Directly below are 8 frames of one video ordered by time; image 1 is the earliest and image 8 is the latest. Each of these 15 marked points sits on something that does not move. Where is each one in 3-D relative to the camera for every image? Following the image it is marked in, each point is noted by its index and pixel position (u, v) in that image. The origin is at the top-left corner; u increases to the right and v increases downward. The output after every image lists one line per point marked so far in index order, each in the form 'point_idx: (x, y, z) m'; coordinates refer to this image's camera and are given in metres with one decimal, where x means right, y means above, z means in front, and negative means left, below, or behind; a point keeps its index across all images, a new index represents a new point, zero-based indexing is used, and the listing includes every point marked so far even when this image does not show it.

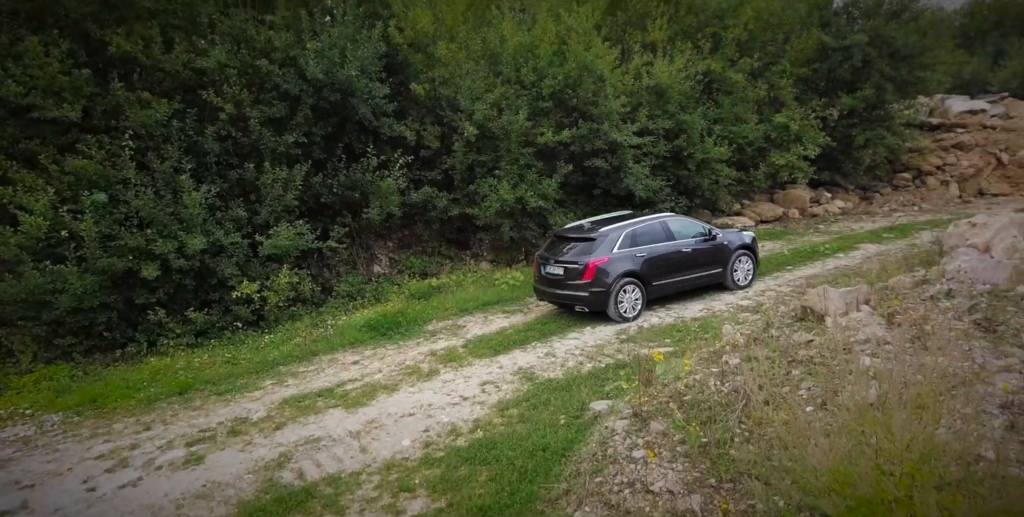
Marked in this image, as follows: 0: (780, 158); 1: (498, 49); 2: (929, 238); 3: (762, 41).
0: (+6.8, +2.5, +14.2) m
1: (-0.4, +5.3, +14.2) m
2: (+8.2, +0.3, +11.0) m
3: (+6.9, +6.0, +15.5) m
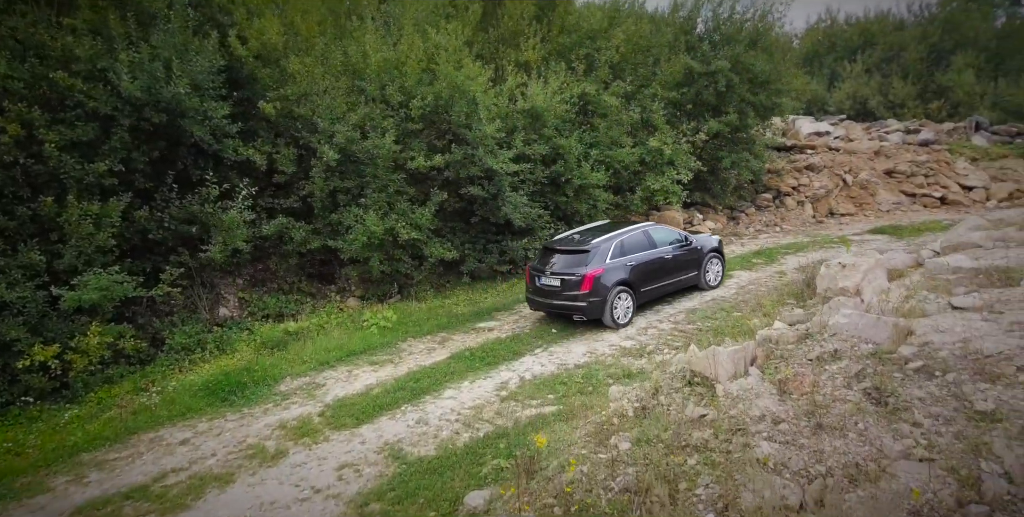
0: (+3.6, +1.9, +14.2) m
1: (-3.5, +4.5, +12.9) m
2: (+5.7, -0.2, +11.3) m
3: (+3.4, +5.4, +15.5) m
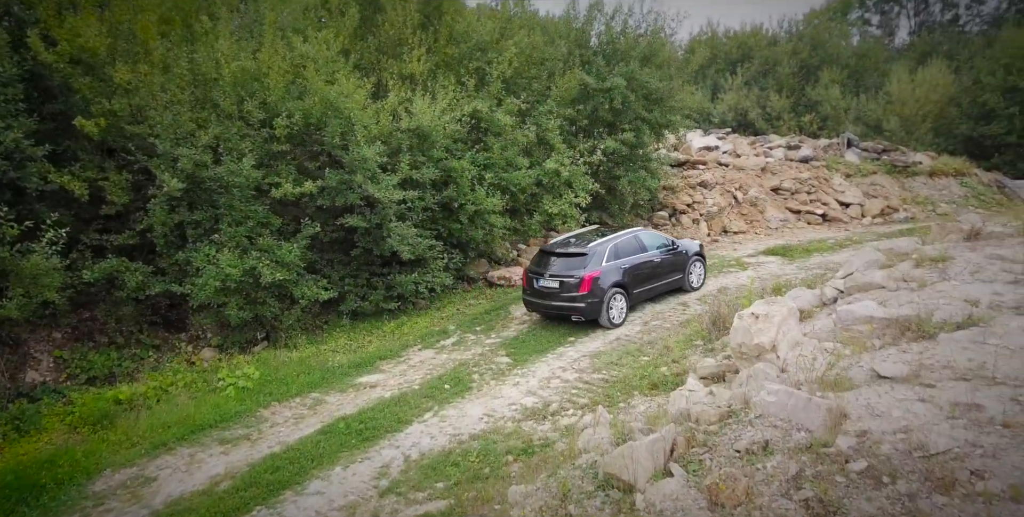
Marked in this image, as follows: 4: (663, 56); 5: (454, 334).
0: (+1.0, +1.3, +13.4) m
1: (-5.9, +3.6, +10.9) m
2: (+3.6, -0.7, +10.9) m
3: (+0.4, +4.8, +14.7) m
4: (+4.4, +5.8, +16.1) m
5: (-1.1, -1.4, +10.8) m
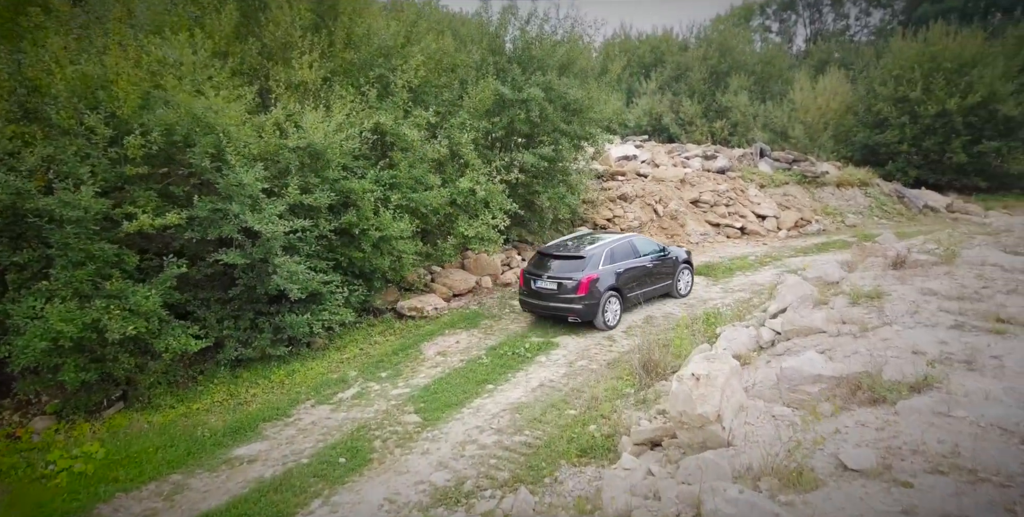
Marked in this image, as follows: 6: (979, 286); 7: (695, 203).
0: (-0.9, +0.7, +12.3) m
1: (-7.5, +2.9, +8.8) m
2: (+2.0, -1.2, +10.1) m
3: (-1.8, +4.2, +13.4) m
4: (+1.9, +5.3, +15.4) m
5: (-2.6, -2.1, +9.4) m
6: (+6.0, -0.4, +7.1) m
7: (+5.5, +1.6, +16.8) m
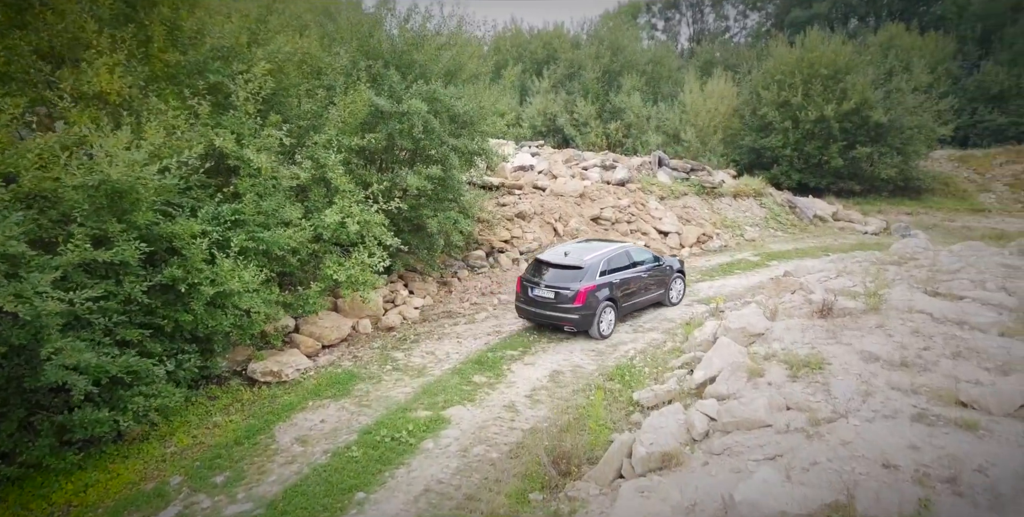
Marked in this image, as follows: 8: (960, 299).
0: (-3.1, -0.2, +10.1) m
1: (-9.0, +1.7, +5.6) m
2: (+0.2, -2.0, +8.6) m
3: (-4.3, +3.3, +11.1) m
4: (-1.1, +4.6, +13.6) m
5: (-4.2, -3.0, +7.1) m
6: (+4.6, -1.0, +6.3) m
7: (+2.4, +1.1, +15.7) m
8: (+6.1, -0.6, +7.6) m
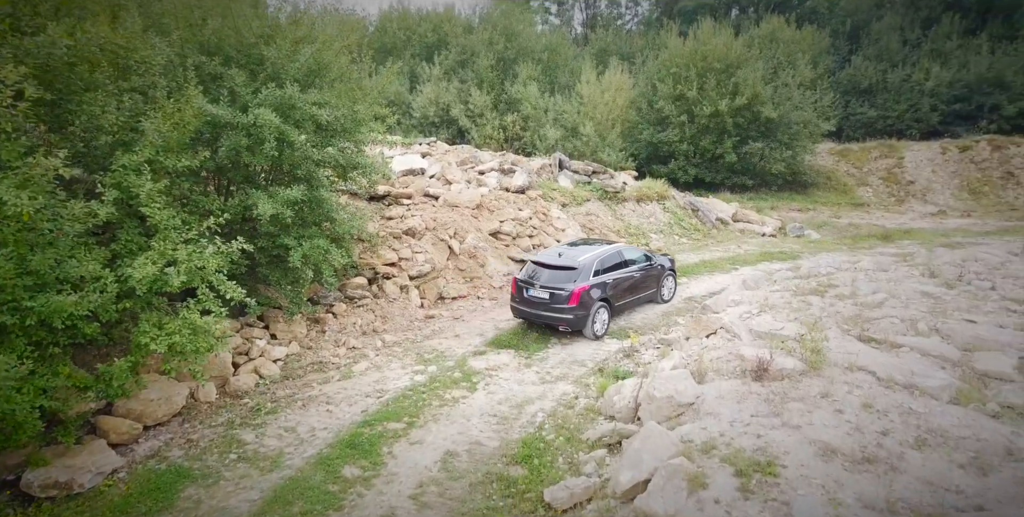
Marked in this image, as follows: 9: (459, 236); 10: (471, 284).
0: (-4.8, -1.0, +7.7) m
1: (-10.0, +0.5, +2.1) m
2: (-1.2, -2.7, +6.8) m
3: (-6.3, +2.4, +8.3) m
4: (-3.6, +3.9, +11.3) m
5: (-5.3, -4.0, +4.6) m
6: (+3.5, -1.6, +5.3) m
7: (-0.4, +0.6, +14.1) m
8: (+4.6, -1.1, +6.7) m
9: (-1.3, +0.5, +13.5) m
10: (-0.9, -0.6, +12.5) m
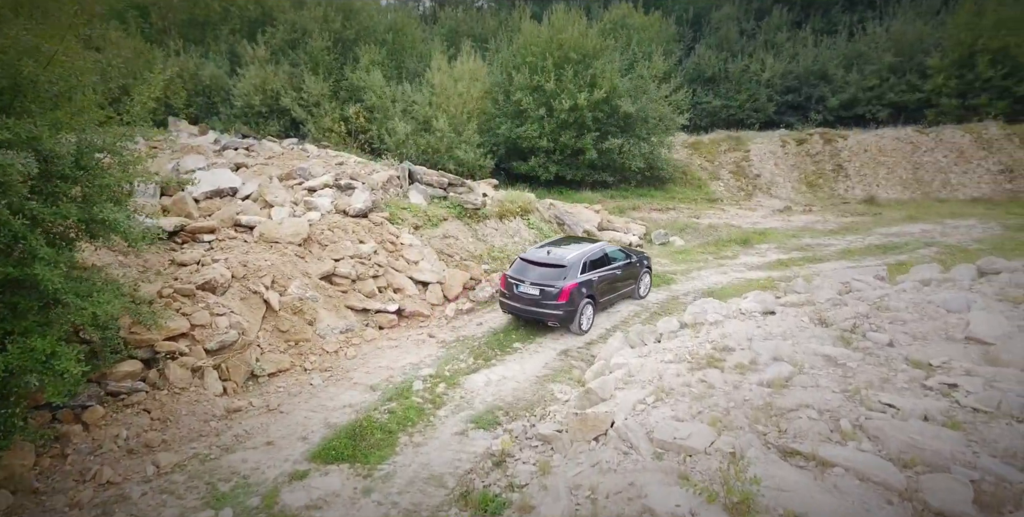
0: (-6.4, -2.5, +4.0) m
1: (-10.1, -1.5, -2.6) m
2: (-2.6, -4.0, +4.1) m
3: (-8.1, +0.8, +4.1) m
4: (-6.3, +2.6, +7.6) m
5: (-5.9, -5.6, +1.1) m
6: (+2.3, -2.7, +3.7) m
7: (-3.7, -0.4, +11.2) m
8: (+3.0, -2.0, +5.3) m
9: (-4.4, -0.5, +10.5) m
10: (-3.7, -1.6, +9.7) m
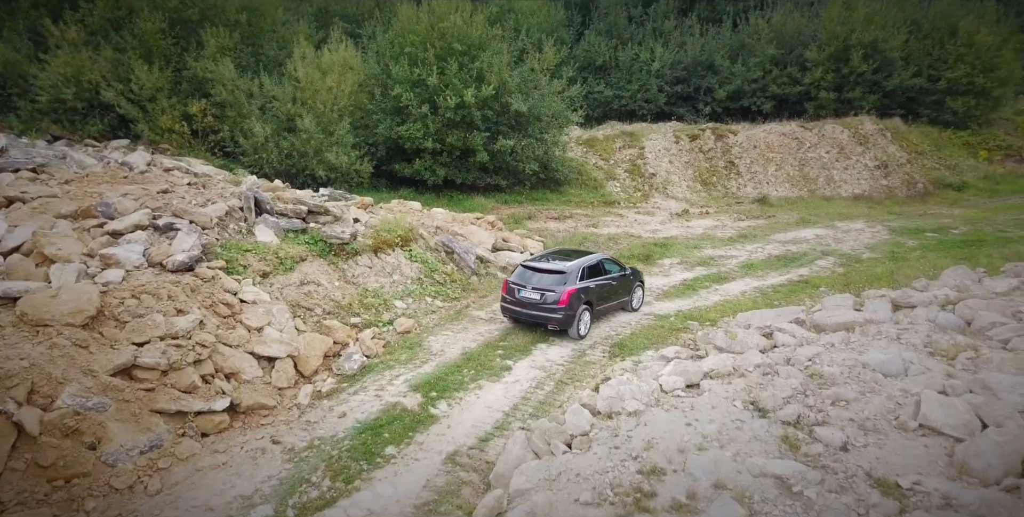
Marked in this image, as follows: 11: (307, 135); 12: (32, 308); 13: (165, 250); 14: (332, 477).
0: (-7.0, -4.2, +0.7) m
1: (-9.5, -3.6, -6.5) m
2: (-3.2, -5.5, +1.5) m
3: (-8.8, -0.9, +0.4) m
4: (-7.7, +1.1, +4.0) m
5: (-5.8, -7.4, -2.0) m
6: (+1.6, -3.9, +1.9) m
7: (-5.7, -1.7, +8.2) m
8: (+2.0, -3.1, +3.7) m
9: (-6.2, -1.9, +7.3) m
10: (-5.4, -3.0, +6.7) m
11: (-7.1, +4.1, +19.2) m
12: (-7.3, -0.8, +8.3) m
13: (-6.4, +0.1, +10.1) m
14: (-2.4, -2.9, +7.4) m
